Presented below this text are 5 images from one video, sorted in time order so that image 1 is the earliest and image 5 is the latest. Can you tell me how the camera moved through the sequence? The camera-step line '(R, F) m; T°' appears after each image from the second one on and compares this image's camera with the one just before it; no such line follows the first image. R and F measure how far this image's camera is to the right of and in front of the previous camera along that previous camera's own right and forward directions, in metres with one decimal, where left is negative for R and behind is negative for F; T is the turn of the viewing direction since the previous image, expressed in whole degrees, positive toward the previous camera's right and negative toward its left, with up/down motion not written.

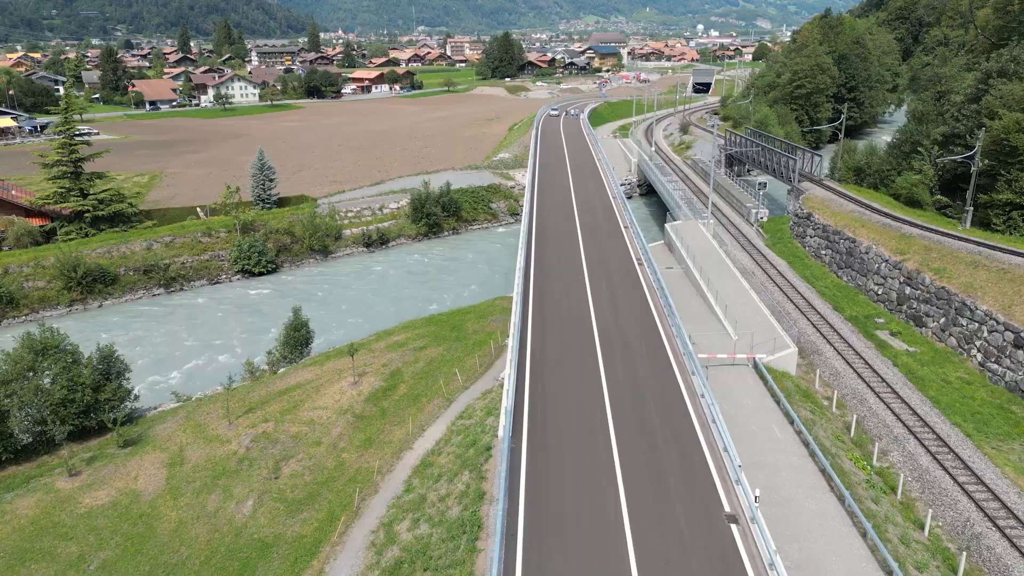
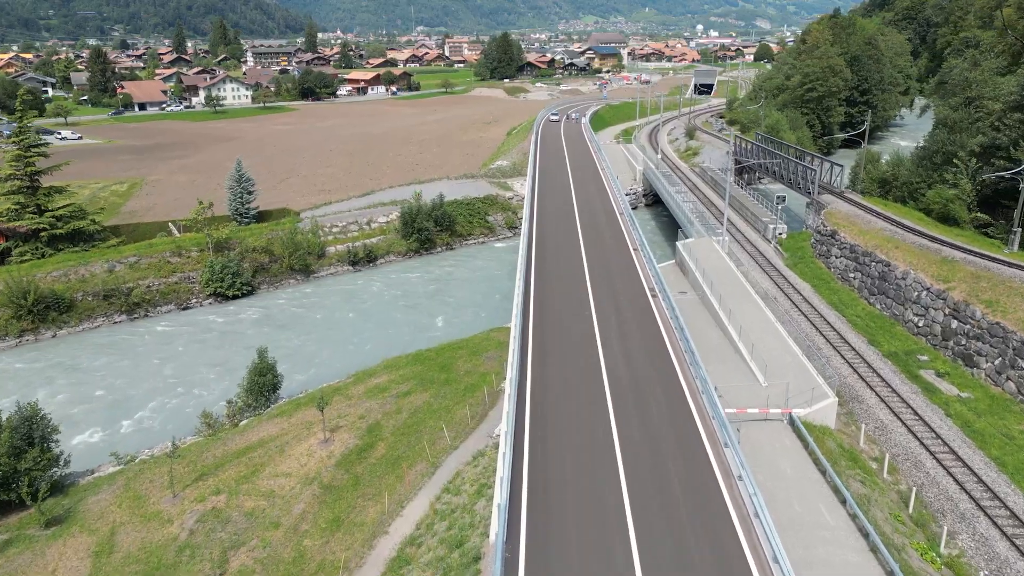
(+0.1, +2.6) m; 0°
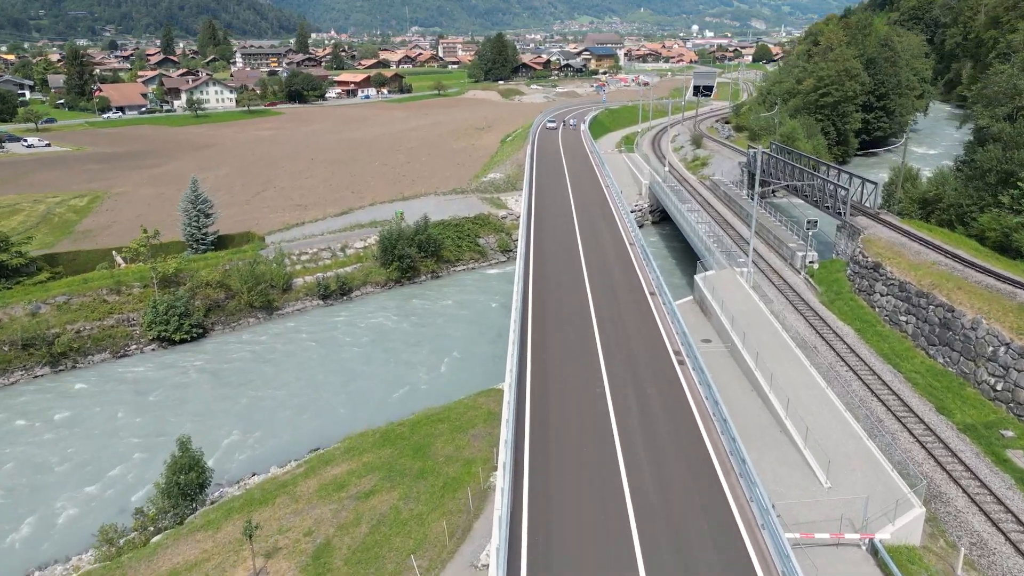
(+0.1, +3.9) m; 0°
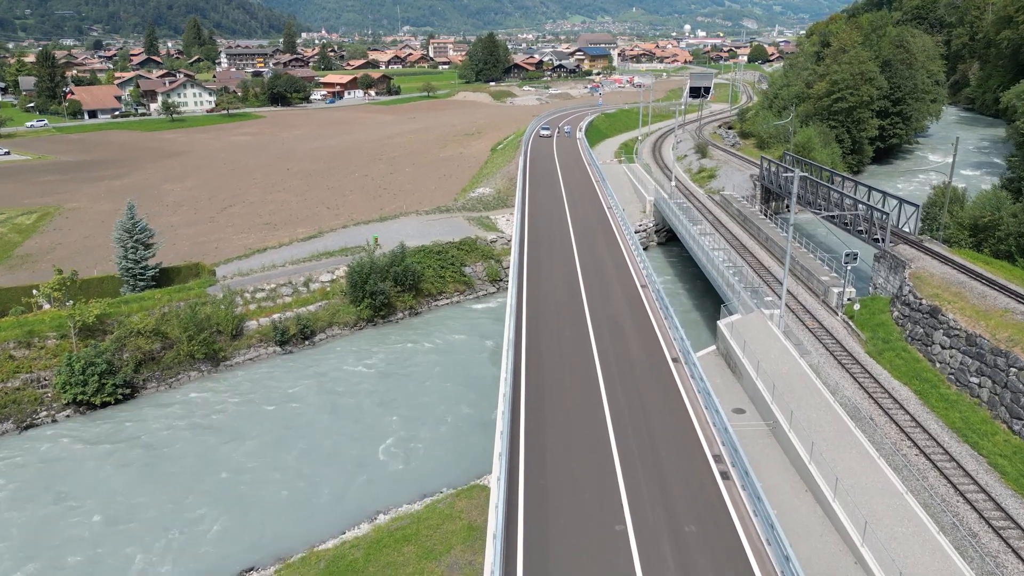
(+0.1, +3.9) m; +1°
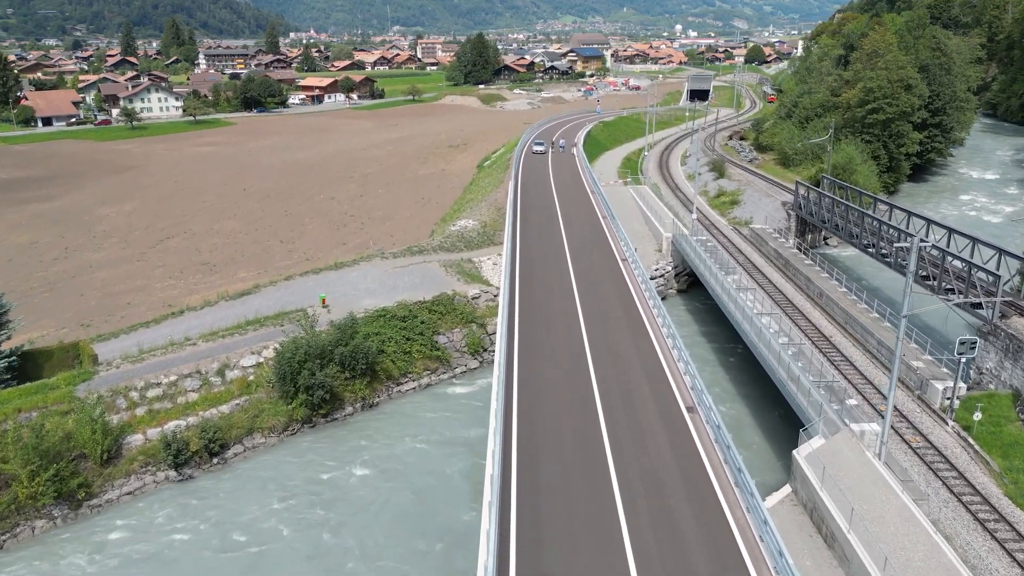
(+0.2, +6.5) m; +1°
